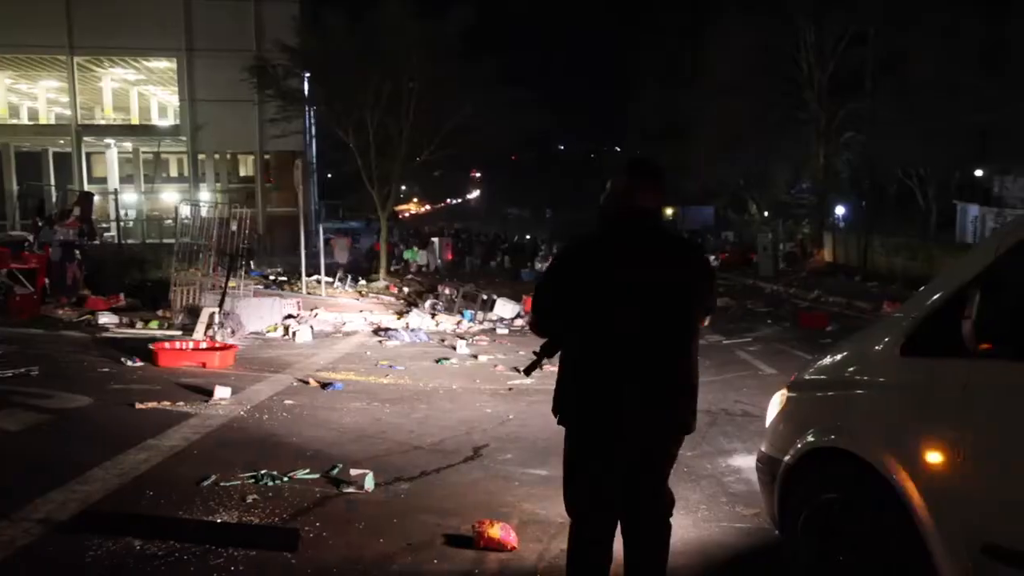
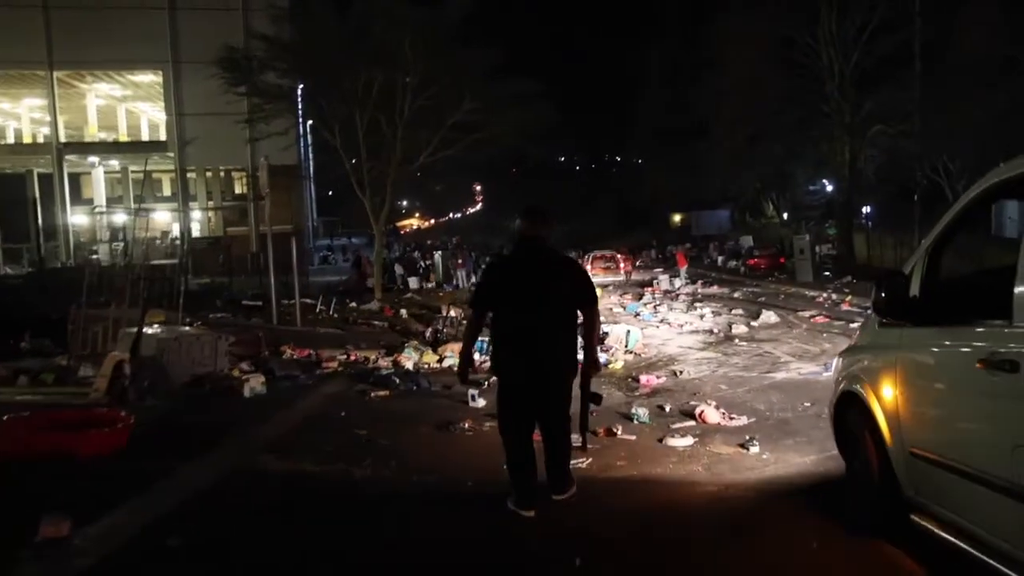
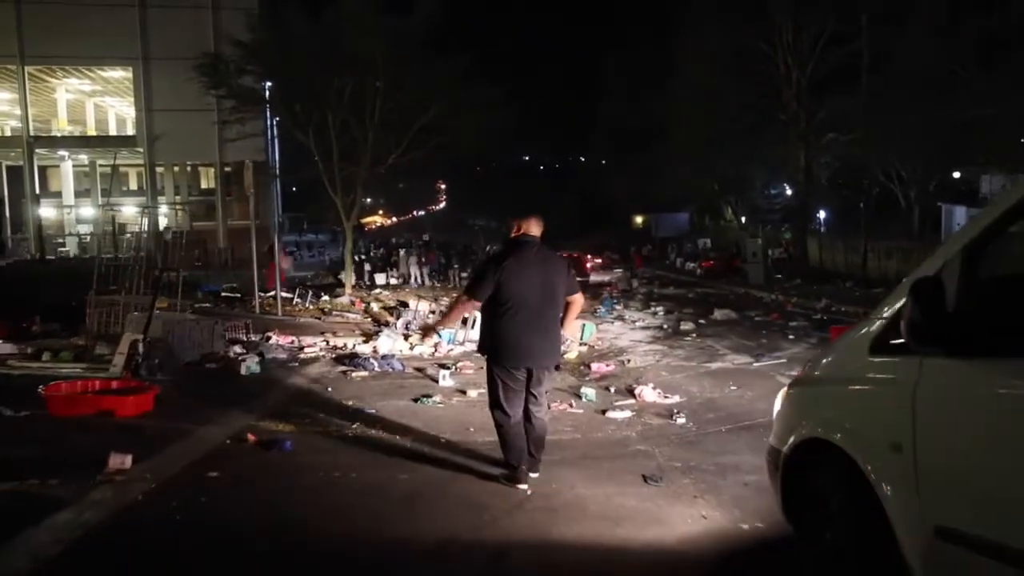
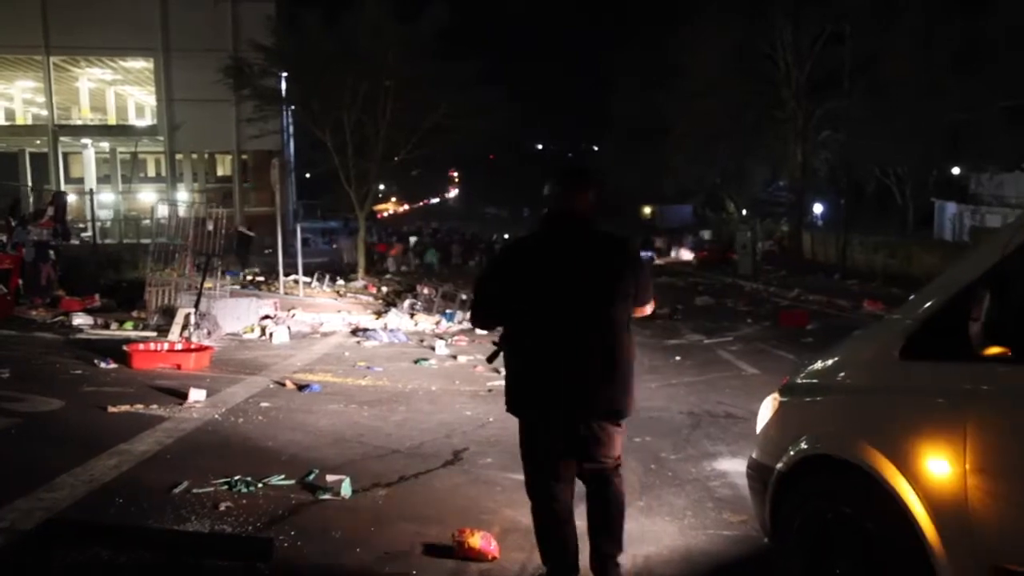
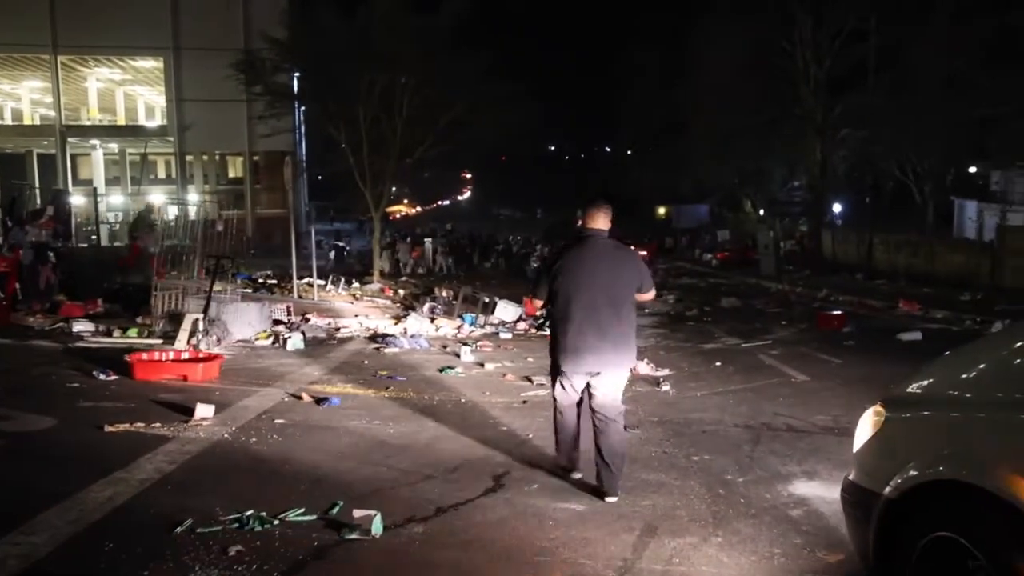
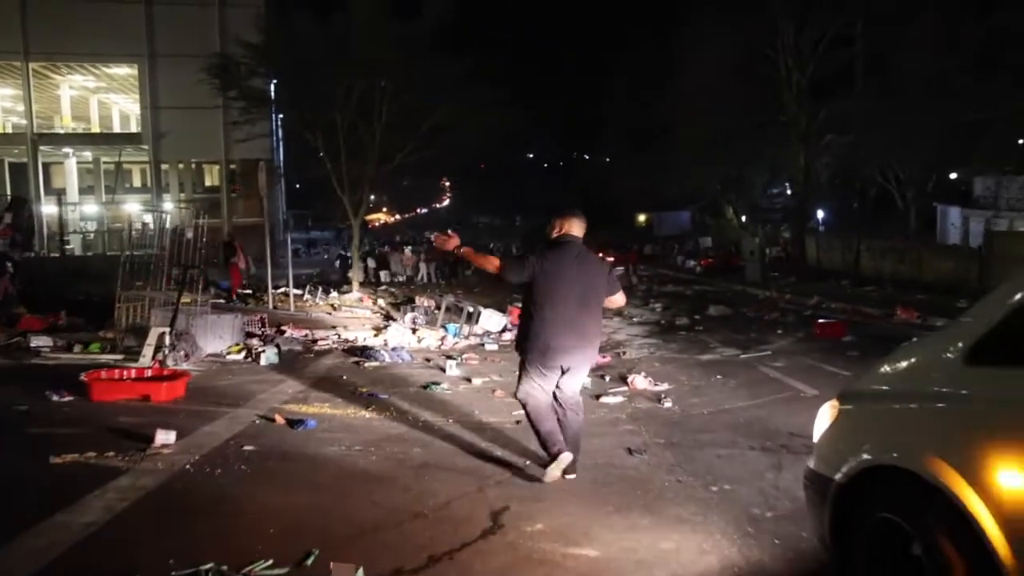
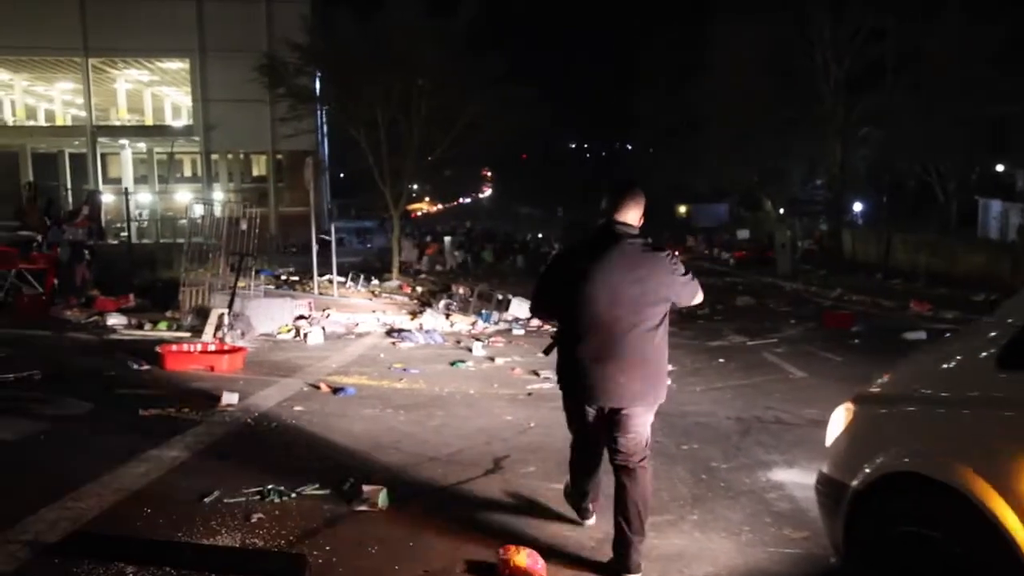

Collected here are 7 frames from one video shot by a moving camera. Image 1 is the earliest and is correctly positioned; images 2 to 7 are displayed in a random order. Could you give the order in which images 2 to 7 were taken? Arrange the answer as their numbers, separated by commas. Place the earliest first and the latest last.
4, 7, 5, 6, 3, 2
